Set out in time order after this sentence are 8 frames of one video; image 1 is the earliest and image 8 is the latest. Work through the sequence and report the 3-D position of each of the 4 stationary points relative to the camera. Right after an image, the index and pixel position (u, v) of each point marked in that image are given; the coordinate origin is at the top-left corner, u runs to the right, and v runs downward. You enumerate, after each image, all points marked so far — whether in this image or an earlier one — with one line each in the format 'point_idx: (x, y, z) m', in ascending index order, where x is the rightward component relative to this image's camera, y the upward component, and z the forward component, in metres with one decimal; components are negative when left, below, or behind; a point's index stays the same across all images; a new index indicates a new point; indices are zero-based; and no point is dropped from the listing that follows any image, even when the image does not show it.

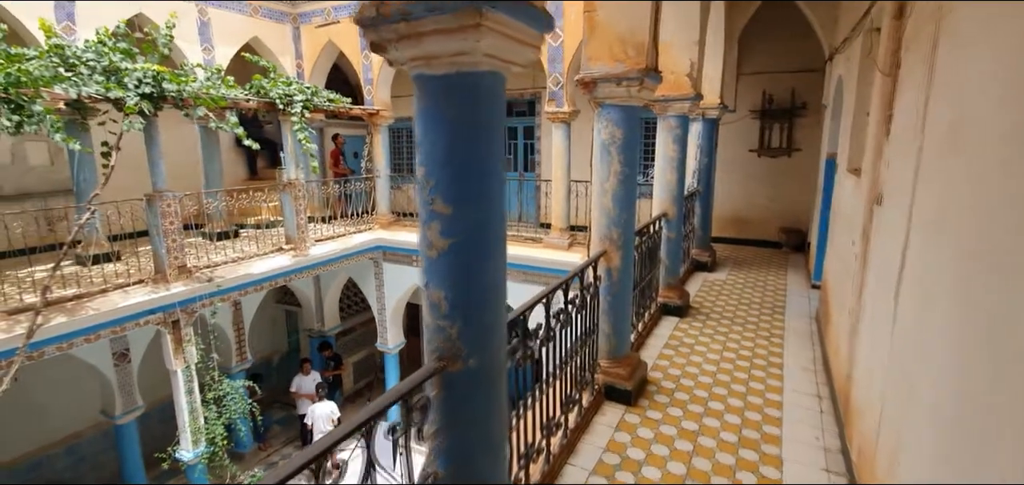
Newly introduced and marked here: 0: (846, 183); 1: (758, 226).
0: (+2.3, +0.4, +3.8) m
1: (+3.6, +0.2, +8.1) m
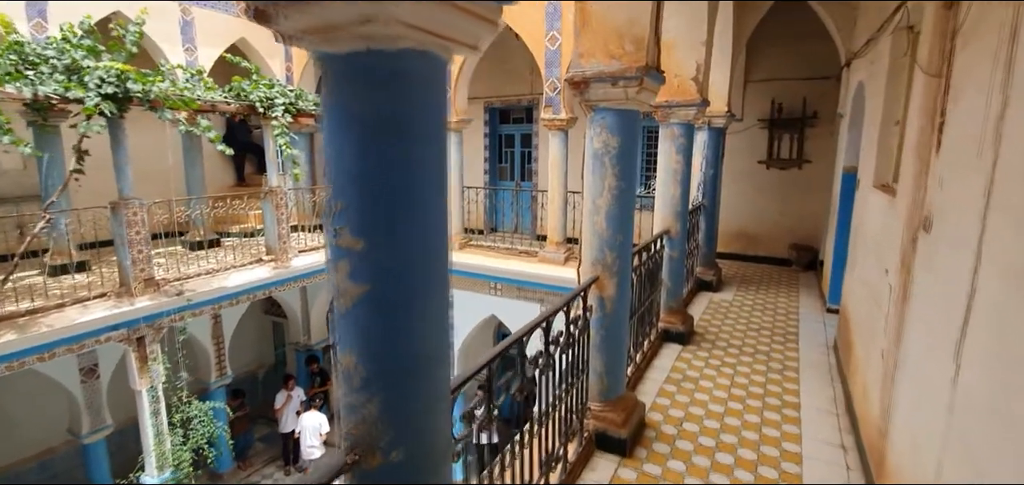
0: (+2.2, +0.3, +3.4) m
1: (+3.6, 0.0, +7.6) m
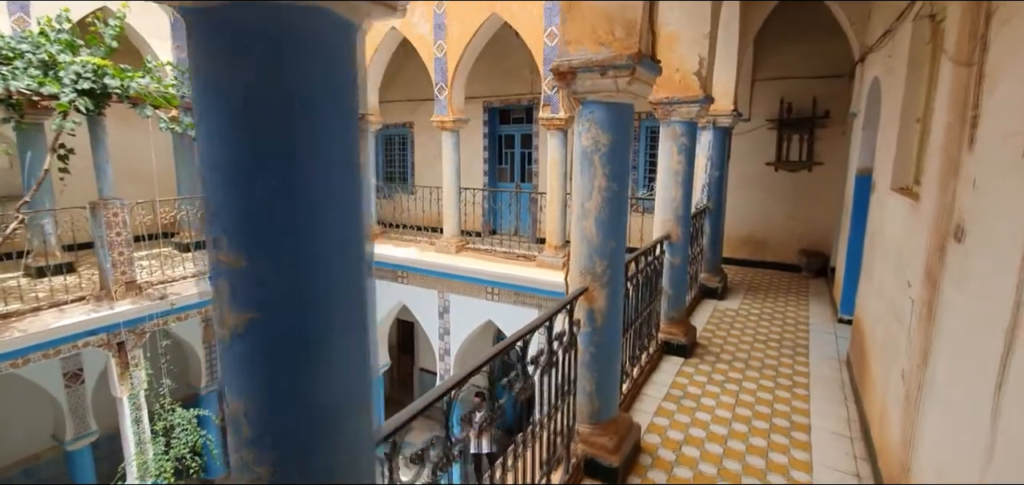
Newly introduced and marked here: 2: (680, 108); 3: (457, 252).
0: (+2.1, +0.2, +3.1) m
1: (+3.5, -0.1, +7.3) m
2: (+1.2, +1.0, +3.9) m
3: (-0.8, -0.1, +7.9) m
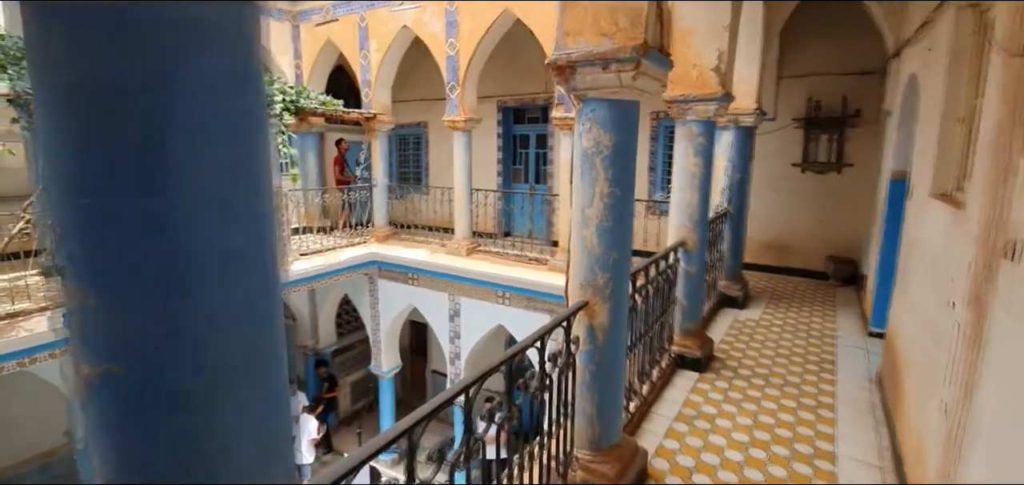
0: (+2.1, +0.2, +2.8) m
1: (+3.7, -0.1, +7.0) m
2: (+1.2, +0.9, +3.7) m
3: (-0.6, -0.2, +7.7) m
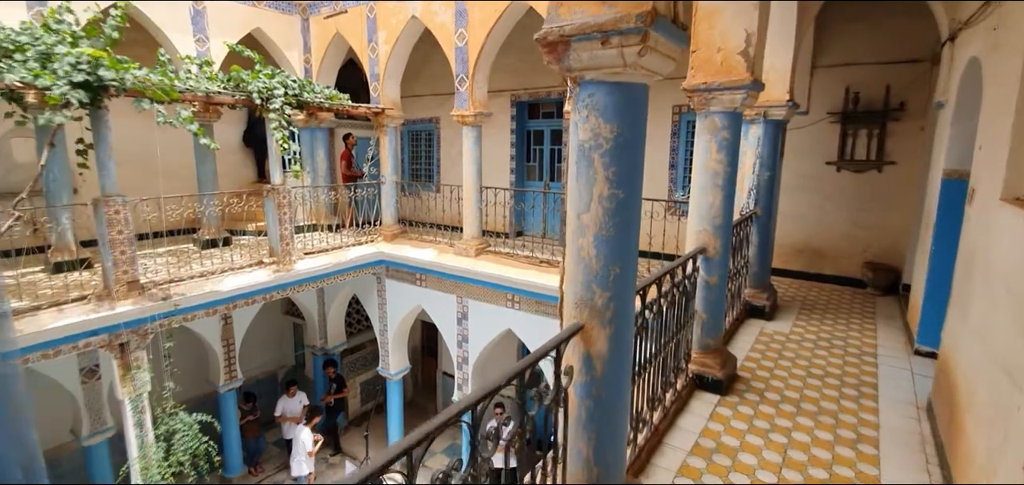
0: (+2.1, +0.1, +2.3) m
1: (+3.8, -0.2, +6.5) m
2: (+1.2, +0.9, +3.3) m
3: (-0.5, -0.2, +7.4) m
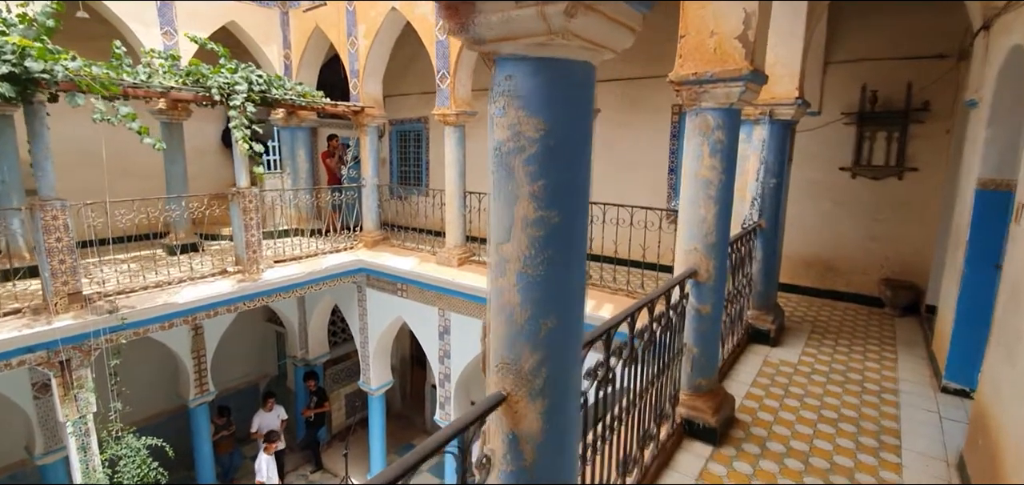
0: (+1.8, 0.0, +1.8) m
1: (+3.6, -0.3, +5.9) m
2: (+1.0, +0.8, +2.7) m
3: (-0.6, -0.3, +6.8) m
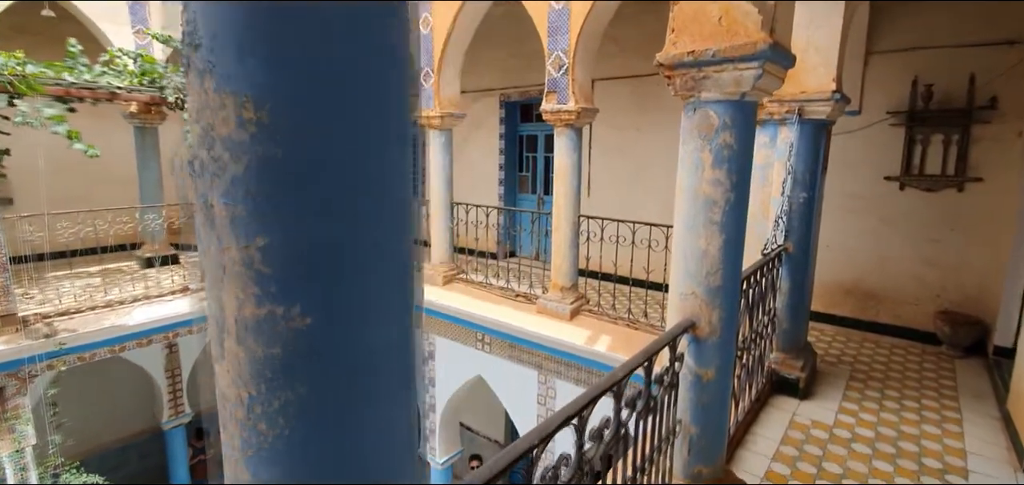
0: (+1.5, -0.2, +1.0) m
1: (+3.5, -0.5, +5.0) m
2: (+0.7, +0.6, +2.0) m
3: (-0.7, -0.5, +6.2) m
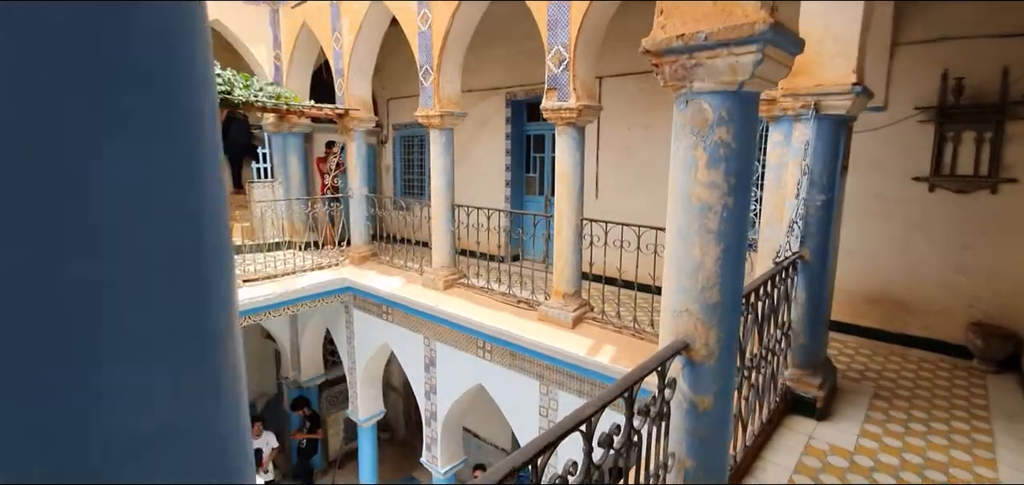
0: (+1.4, -0.2, +0.7) m
1: (+3.5, -0.6, +4.6) m
2: (+0.6, +0.6, +1.7) m
3: (-0.7, -0.5, +6.0) m
